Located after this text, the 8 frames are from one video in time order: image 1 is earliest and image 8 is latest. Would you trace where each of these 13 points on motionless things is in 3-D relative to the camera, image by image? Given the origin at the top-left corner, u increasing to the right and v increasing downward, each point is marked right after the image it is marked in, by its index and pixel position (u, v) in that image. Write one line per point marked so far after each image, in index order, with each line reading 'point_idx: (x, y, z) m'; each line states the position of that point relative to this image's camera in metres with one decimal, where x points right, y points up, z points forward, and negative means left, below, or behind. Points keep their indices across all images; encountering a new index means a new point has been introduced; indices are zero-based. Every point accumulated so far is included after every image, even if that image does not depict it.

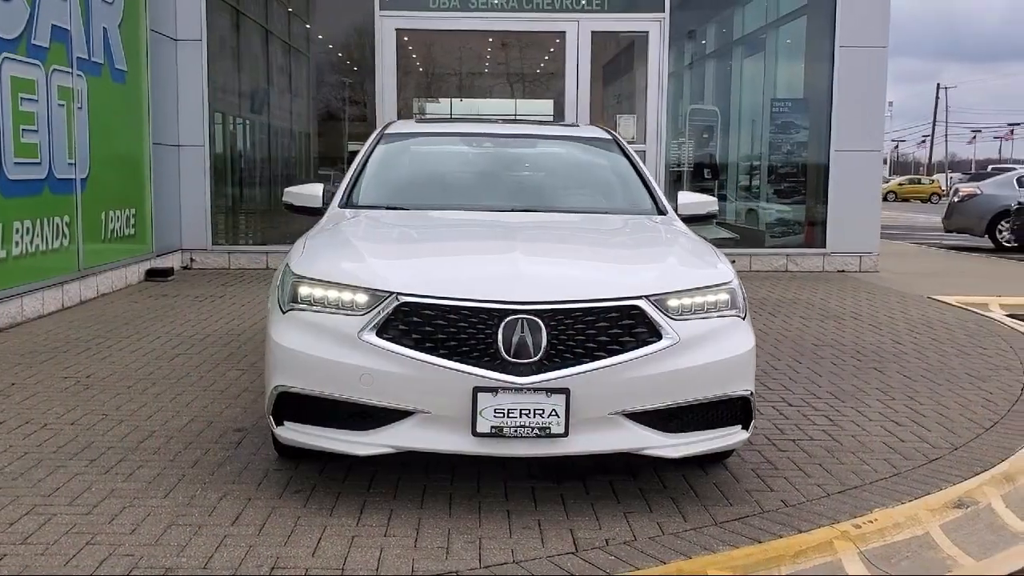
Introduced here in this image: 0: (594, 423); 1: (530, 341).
0: (+0.3, -0.4, +3.8) m
1: (+0.1, -0.2, +3.7) m
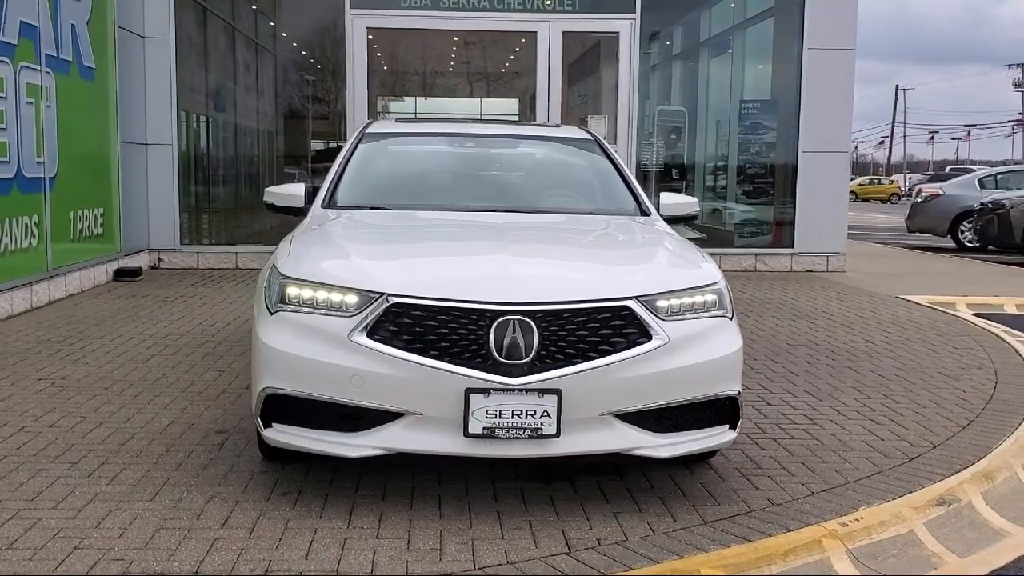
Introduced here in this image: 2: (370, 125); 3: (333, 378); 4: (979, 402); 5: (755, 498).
0: (+0.2, -0.5, +3.8) m
1: (0.0, -0.2, +3.7) m
2: (-0.7, +0.9, +6.0) m
3: (-0.6, -0.3, +3.8) m
4: (+2.4, -0.6, +6.0) m
5: (+0.9, -0.8, +4.2) m
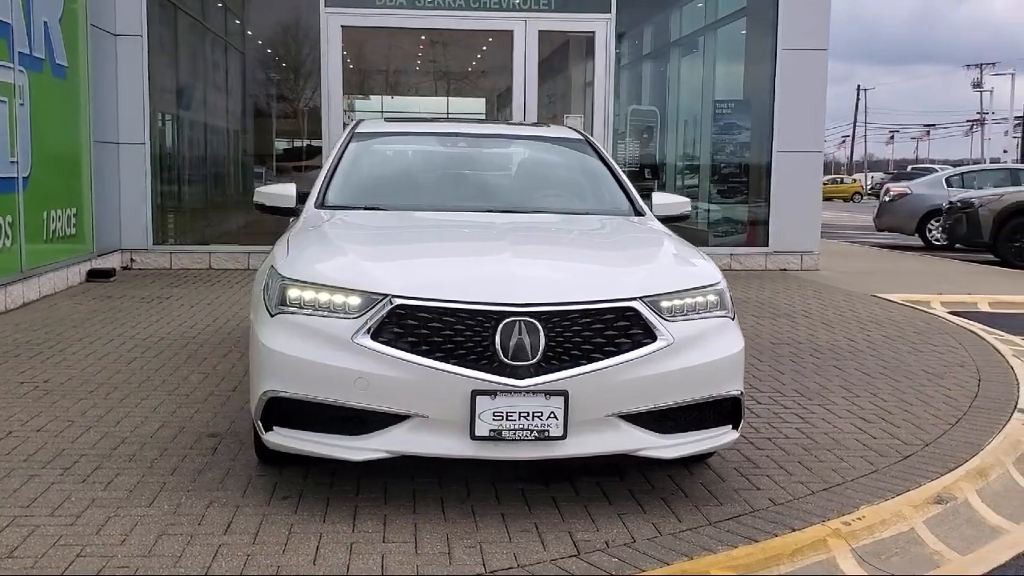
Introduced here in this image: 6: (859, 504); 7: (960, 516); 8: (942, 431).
0: (+0.3, -0.5, +3.8) m
1: (+0.1, -0.2, +3.7) m
2: (-0.8, +0.8, +5.9) m
3: (-0.6, -0.3, +3.7) m
4: (+2.4, -0.6, +6.0) m
5: (+0.9, -0.8, +4.2) m
6: (+1.3, -0.8, +4.1) m
7: (+1.7, -0.9, +4.3) m
8: (+2.0, -0.7, +5.3) m
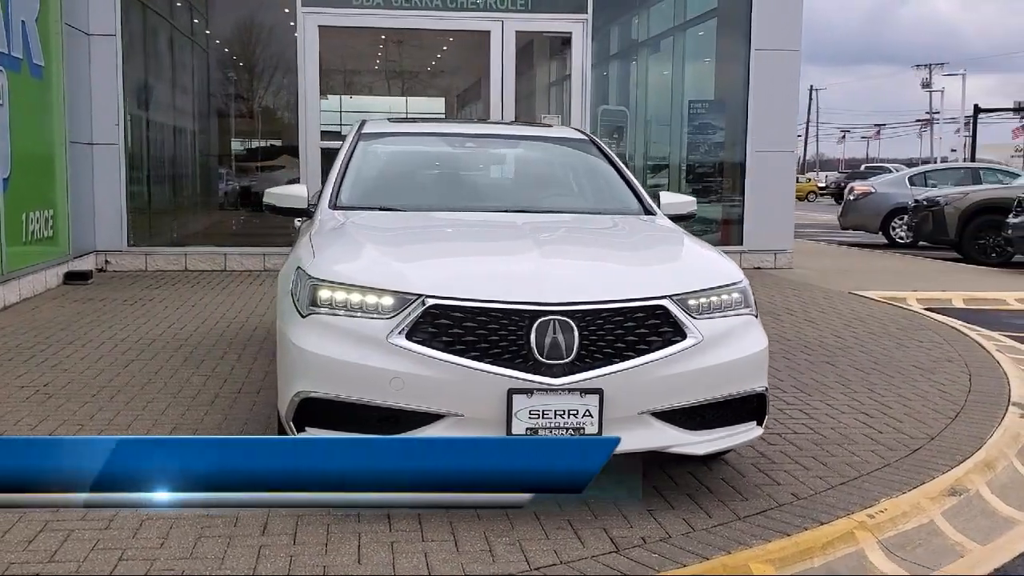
0: (+0.4, -0.5, +3.8) m
1: (+0.2, -0.2, +3.7) m
2: (-0.8, +0.8, +5.9) m
3: (-0.5, -0.3, +3.7) m
4: (+2.4, -0.6, +6.1) m
5: (+1.0, -0.8, +4.2) m
6: (+1.4, -0.8, +4.2) m
7: (+1.8, -0.8, +4.4) m
8: (+2.1, -0.7, +5.4) m
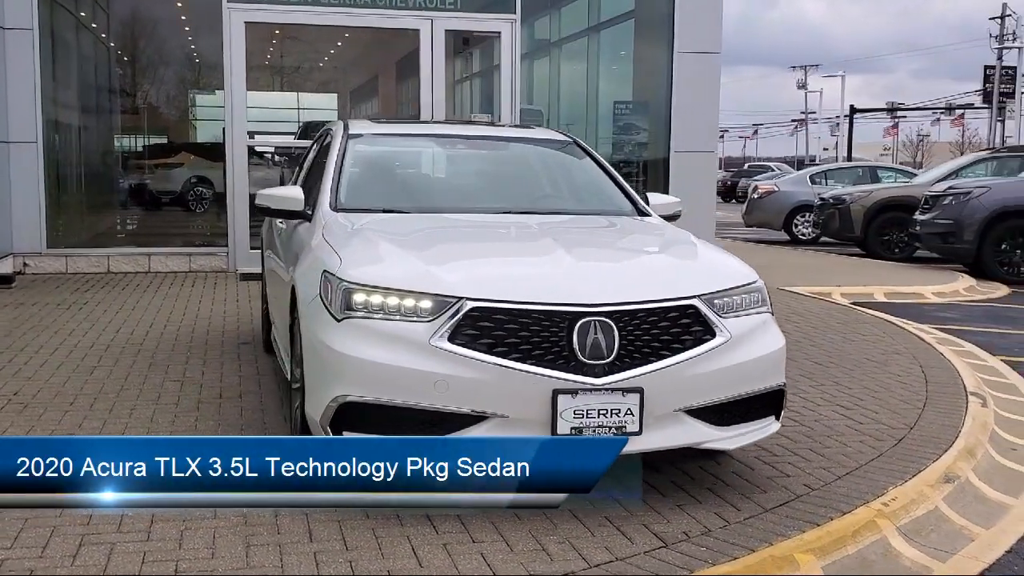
0: (+0.5, -0.5, +3.9) m
1: (+0.3, -0.2, +3.8) m
2: (-0.9, +0.8, +5.9) m
3: (-0.3, -0.3, +3.7) m
4: (+2.3, -0.5, +6.4) m
5: (+1.1, -0.8, +4.4) m
6: (+1.4, -0.8, +4.4) m
7: (+1.8, -0.8, +4.6) m
8: (+2.0, -0.6, +5.7) m
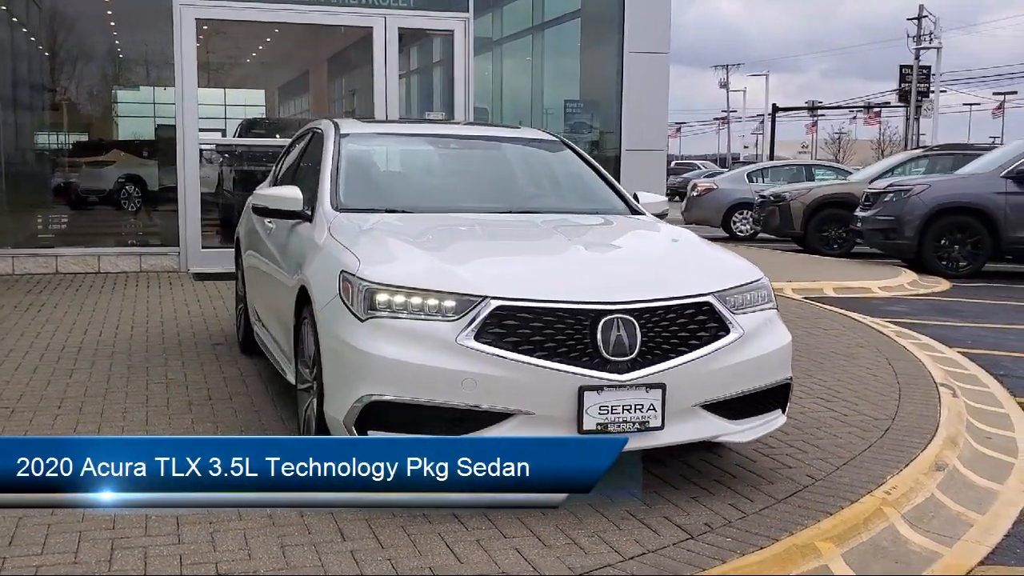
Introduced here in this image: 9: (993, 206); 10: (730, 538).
0: (+0.6, -0.4, +4.0) m
1: (+0.4, -0.2, +3.8) m
2: (-0.9, +0.8, +5.9) m
3: (-0.2, -0.3, +3.8) m
4: (+2.2, -0.5, +6.6) m
5: (+1.1, -0.7, +4.5) m
6: (+1.5, -0.8, +4.6) m
7: (+1.9, -0.8, +4.8) m
8: (+2.0, -0.6, +5.9) m
9: (+5.5, +0.9, +13.0) m
10: (+0.7, -0.8, +3.7) m
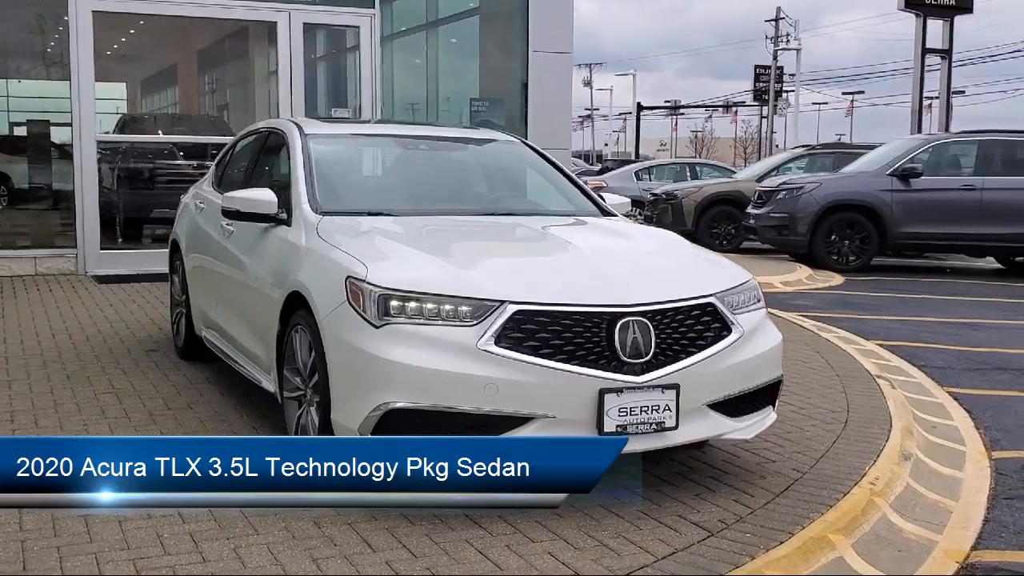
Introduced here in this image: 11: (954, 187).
0: (+0.6, -0.4, +4.0) m
1: (+0.4, -0.2, +3.9) m
2: (-1.1, +0.8, +5.7) m
3: (-0.2, -0.3, +3.7) m
4: (+1.9, -0.5, +6.9) m
5: (+1.1, -0.7, +4.6) m
6: (+1.5, -0.7, +4.7) m
7: (+1.8, -0.8, +5.0) m
8: (+1.8, -0.6, +6.1) m
9: (+4.4, +1.0, +13.6) m
10: (+0.8, -0.8, +3.8) m
11: (+5.2, +1.2, +13.5) m
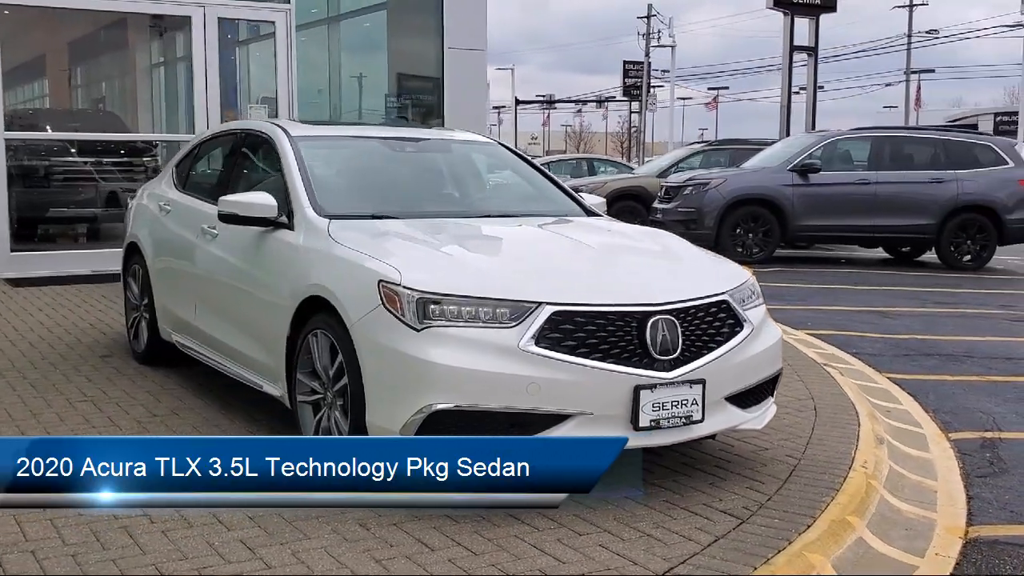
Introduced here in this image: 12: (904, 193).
0: (+0.7, -0.4, +4.2) m
1: (+0.6, -0.2, +4.1) m
2: (-1.2, +0.8, +5.7) m
3: (0.0, -0.3, +3.8) m
4: (+1.7, -0.5, +7.2) m
5: (+1.1, -0.7, +4.9) m
6: (+1.5, -0.7, +5.0) m
7: (+1.8, -0.8, +5.3) m
8: (+1.6, -0.6, +6.4) m
9: (+3.3, +1.1, +14.1) m
10: (+0.9, -0.8, +4.0) m
11: (+4.2, +1.3, +14.1) m
12: (+4.8, +1.2, +14.0) m
